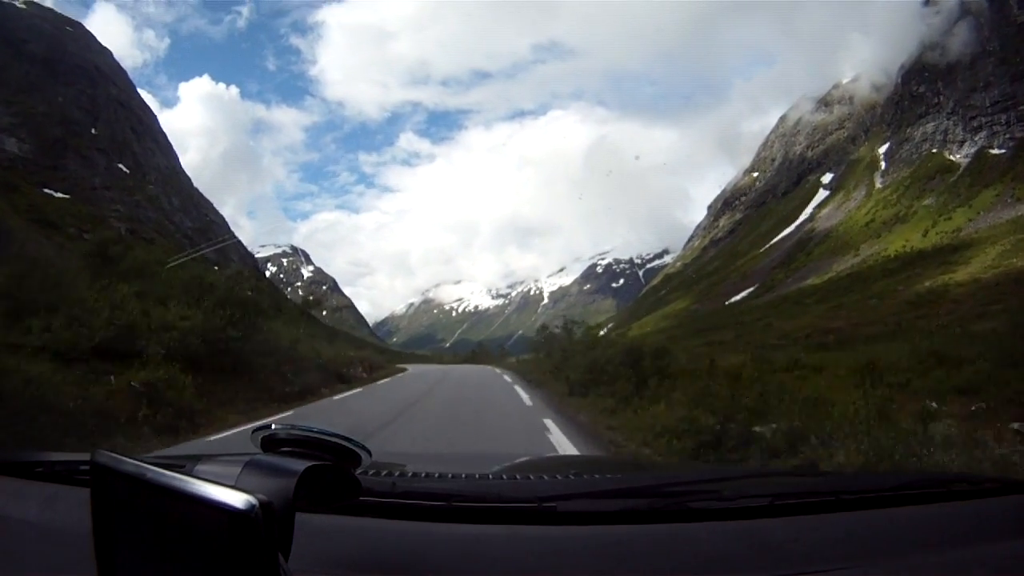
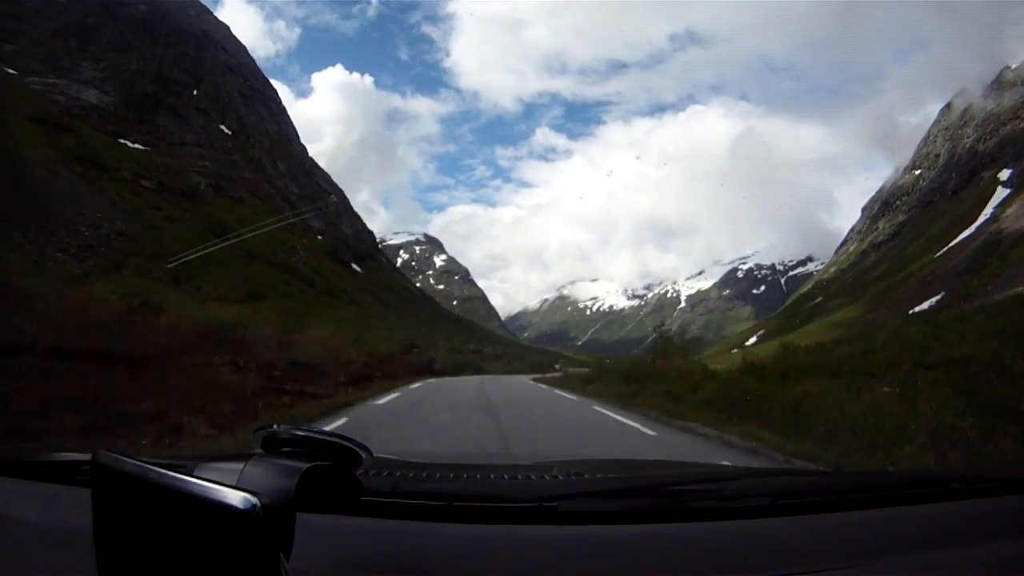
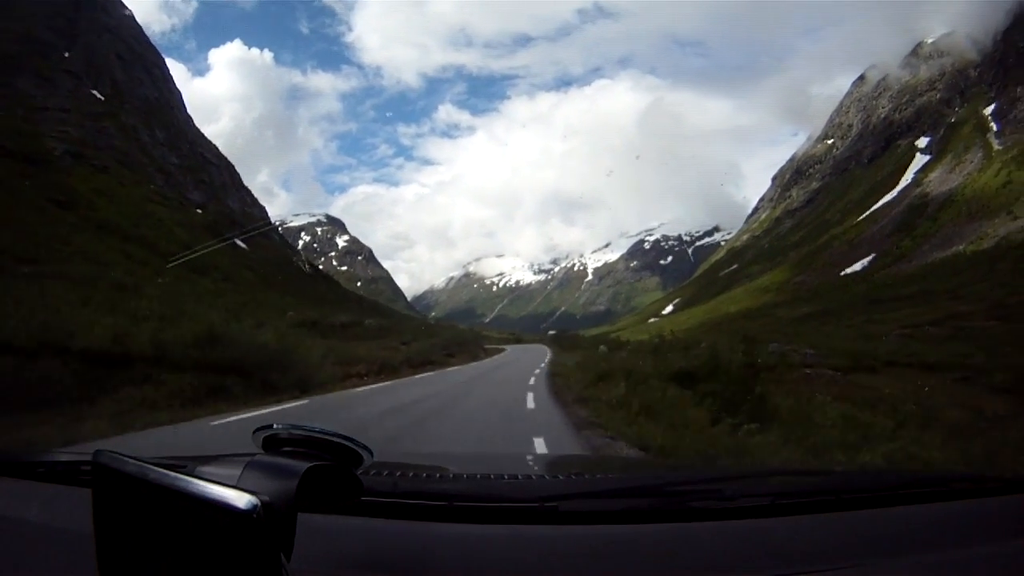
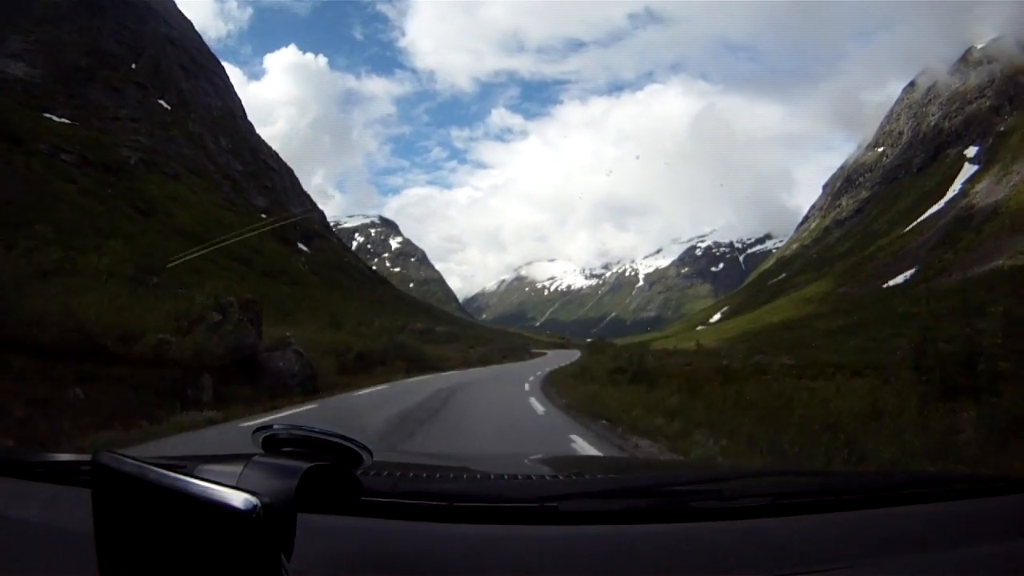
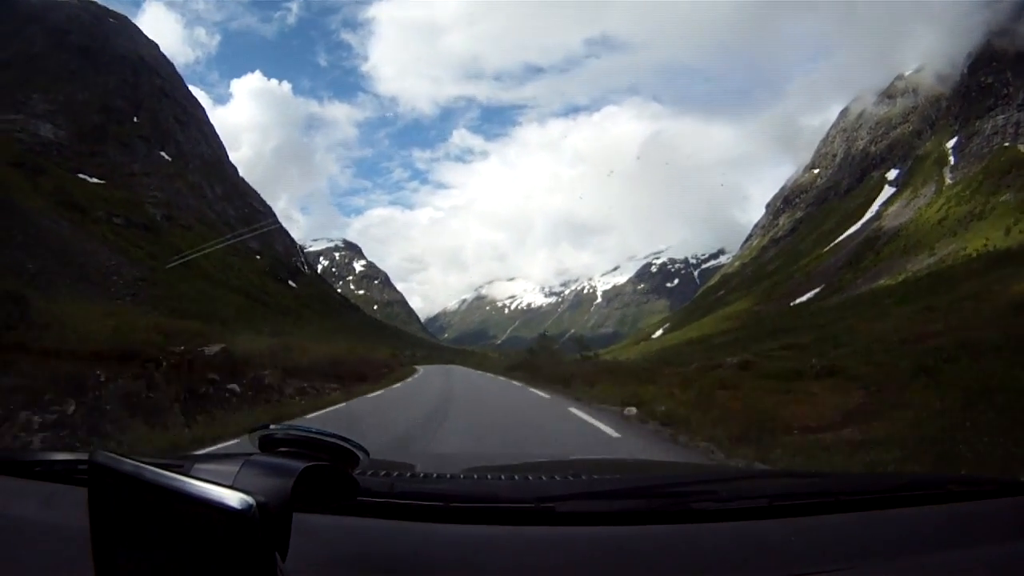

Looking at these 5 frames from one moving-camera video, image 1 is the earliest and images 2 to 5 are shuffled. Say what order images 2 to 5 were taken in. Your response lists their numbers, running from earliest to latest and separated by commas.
5, 2, 4, 3
